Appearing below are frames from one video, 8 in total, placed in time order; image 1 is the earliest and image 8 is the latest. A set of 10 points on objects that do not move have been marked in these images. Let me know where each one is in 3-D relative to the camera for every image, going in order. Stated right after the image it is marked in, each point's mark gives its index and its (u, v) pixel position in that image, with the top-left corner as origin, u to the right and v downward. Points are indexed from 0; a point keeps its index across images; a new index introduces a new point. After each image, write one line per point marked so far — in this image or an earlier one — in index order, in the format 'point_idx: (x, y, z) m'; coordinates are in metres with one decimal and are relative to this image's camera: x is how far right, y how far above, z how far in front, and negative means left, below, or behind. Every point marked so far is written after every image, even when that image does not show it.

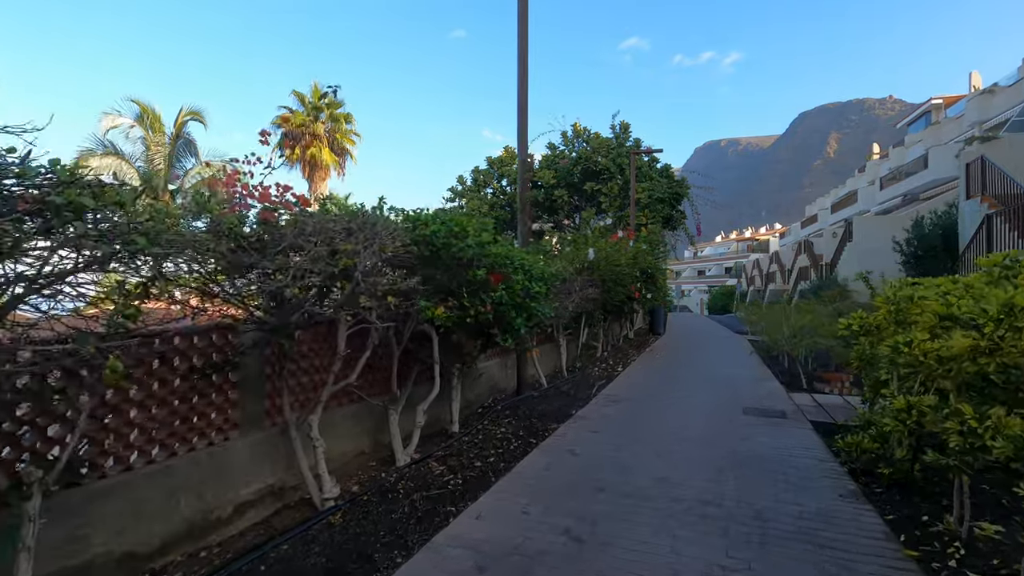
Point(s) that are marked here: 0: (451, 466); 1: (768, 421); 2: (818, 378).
0: (-0.7, -2.1, +6.1) m
1: (+4.1, -2.1, +8.5) m
2: (+6.9, -2.0, +12.0) m
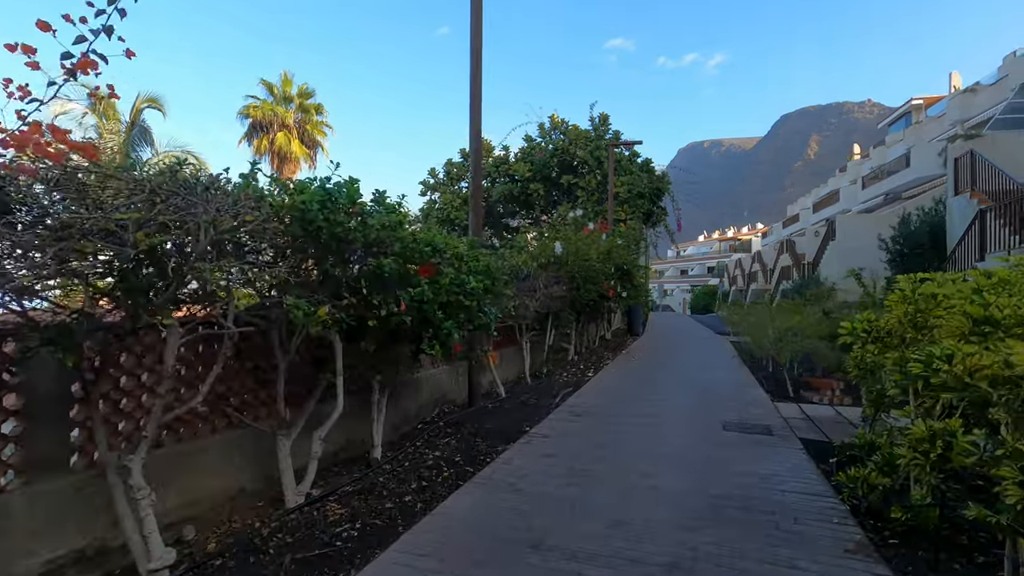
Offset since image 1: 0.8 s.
0: (-1.4, -2.0, +4.8) m
1: (+3.3, -2.1, +7.3) m
2: (+6.0, -2.0, +10.8) m
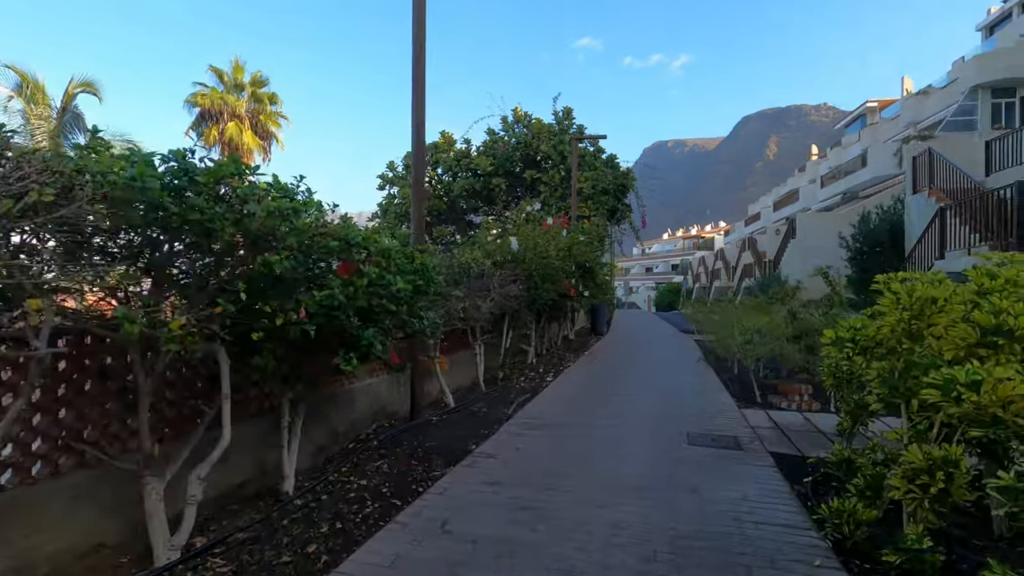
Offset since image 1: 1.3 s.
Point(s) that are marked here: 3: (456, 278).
0: (-2.0, -2.0, +3.9) m
1: (+2.6, -2.1, +6.6) m
2: (+5.1, -2.0, +10.3) m
3: (-0.9, +0.2, +9.1) m
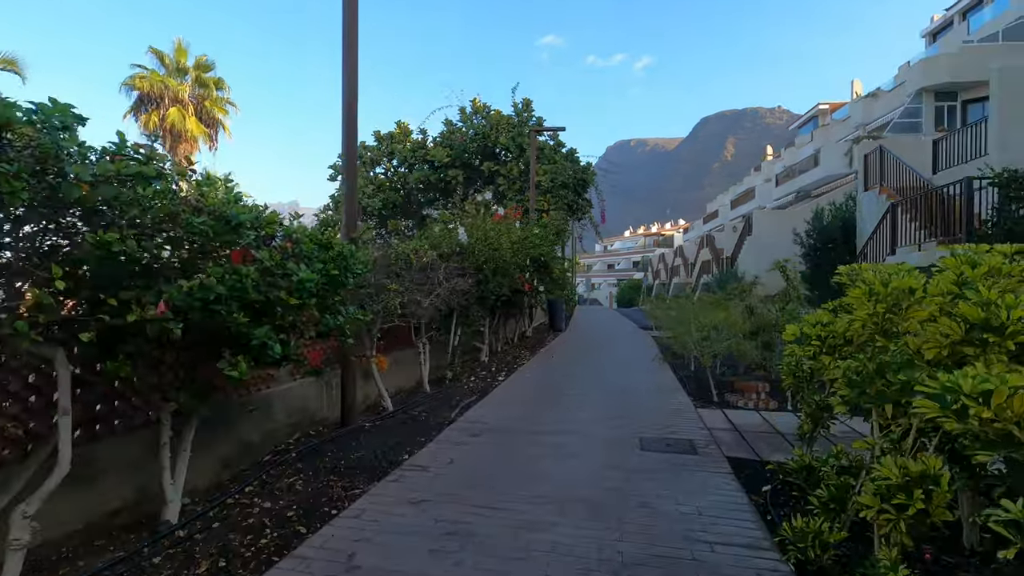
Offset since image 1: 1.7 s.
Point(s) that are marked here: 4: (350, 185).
0: (-2.5, -2.0, +3.1) m
1: (+1.8, -2.0, +6.1) m
2: (+4.1, -1.9, +10.0) m
3: (-1.8, +0.3, +8.3) m
4: (-2.3, +1.4, +7.4) m
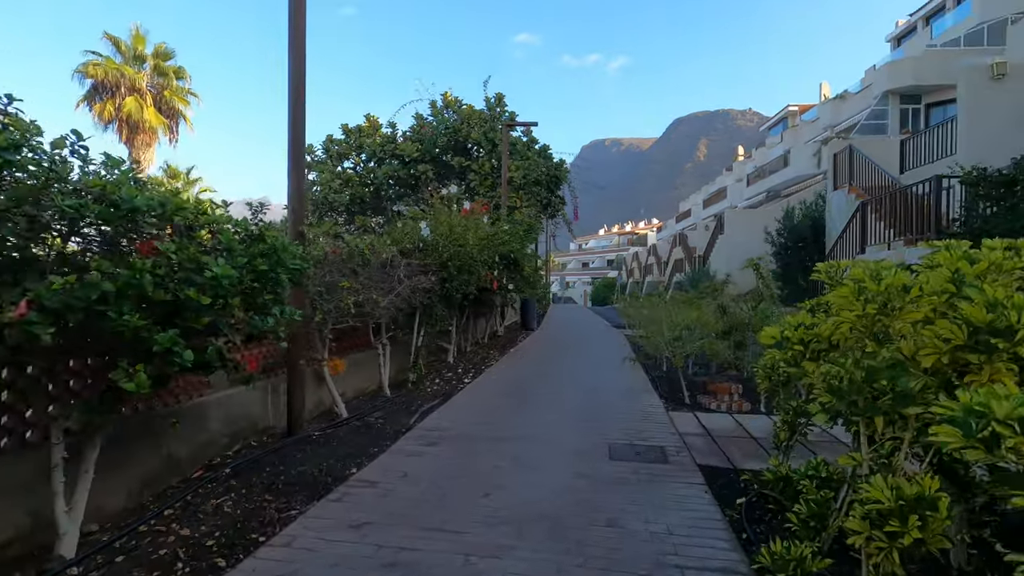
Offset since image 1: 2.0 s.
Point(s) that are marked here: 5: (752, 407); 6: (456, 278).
0: (-2.8, -1.9, +2.5) m
1: (+1.4, -2.0, +5.7) m
2: (+3.5, -1.8, +9.7) m
3: (-2.4, +0.3, +7.8) m
4: (-2.7, +1.5, +6.8) m
5: (+3.9, -1.9, +8.6) m
6: (-1.1, +0.2, +10.7) m
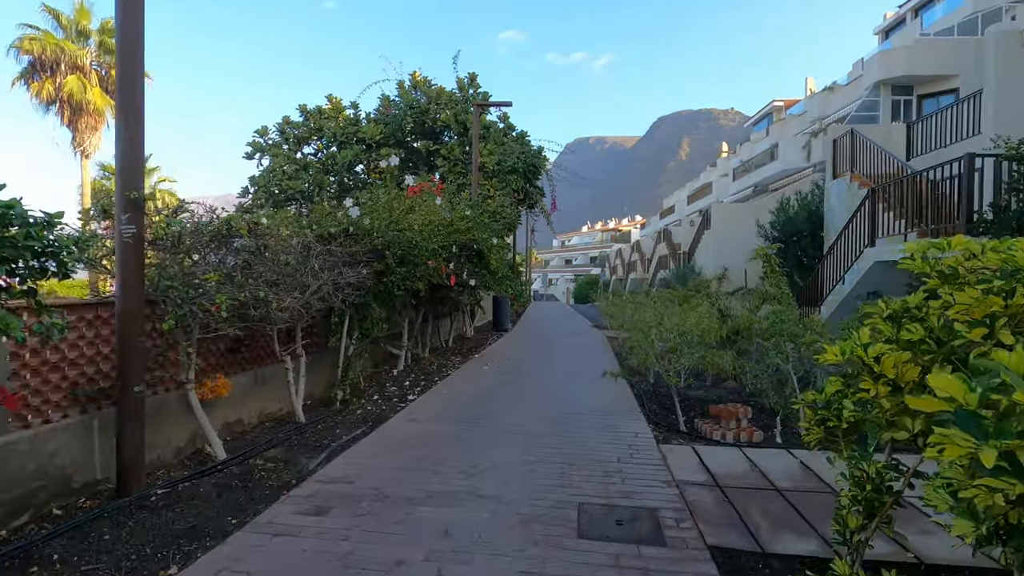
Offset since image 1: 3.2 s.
0: (-3.3, -1.9, +0.4) m
1: (+0.8, -1.9, +3.8) m
2: (+2.8, -1.8, +7.8) m
3: (-3.0, +0.3, +5.7) m
4: (-3.4, +1.5, +4.7) m
5: (+3.2, -1.9, +6.7) m
6: (-1.8, +0.3, +8.6) m
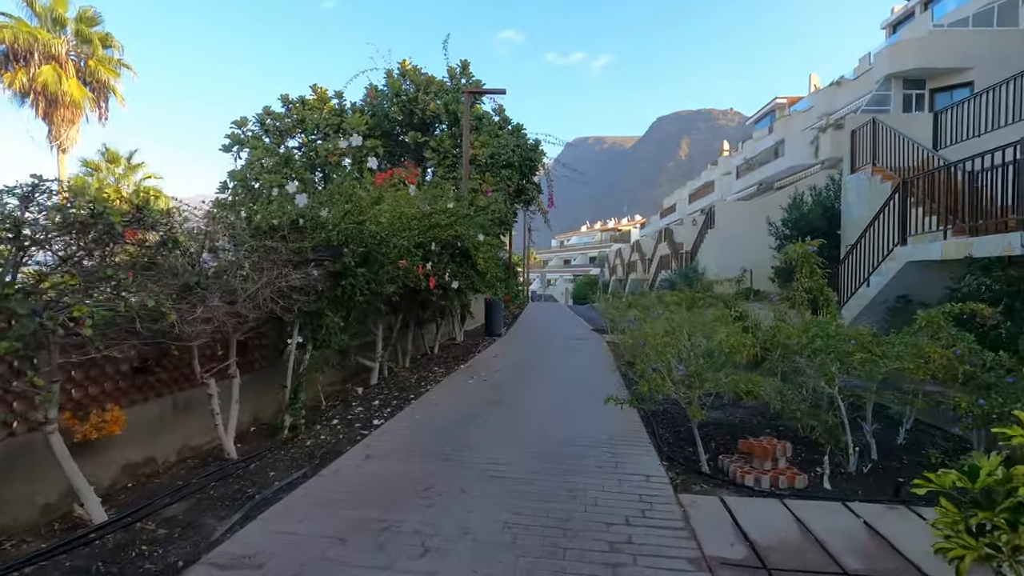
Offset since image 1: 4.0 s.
0: (-3.5, -2.0, -1.0) m
1: (+0.6, -2.0, +2.4) m
2: (+2.6, -1.9, +6.4) m
3: (-3.2, +0.3, +4.3) m
4: (-3.6, +1.5, +3.3) m
5: (+3.0, -1.9, +5.3) m
6: (-2.0, +0.2, +7.2) m
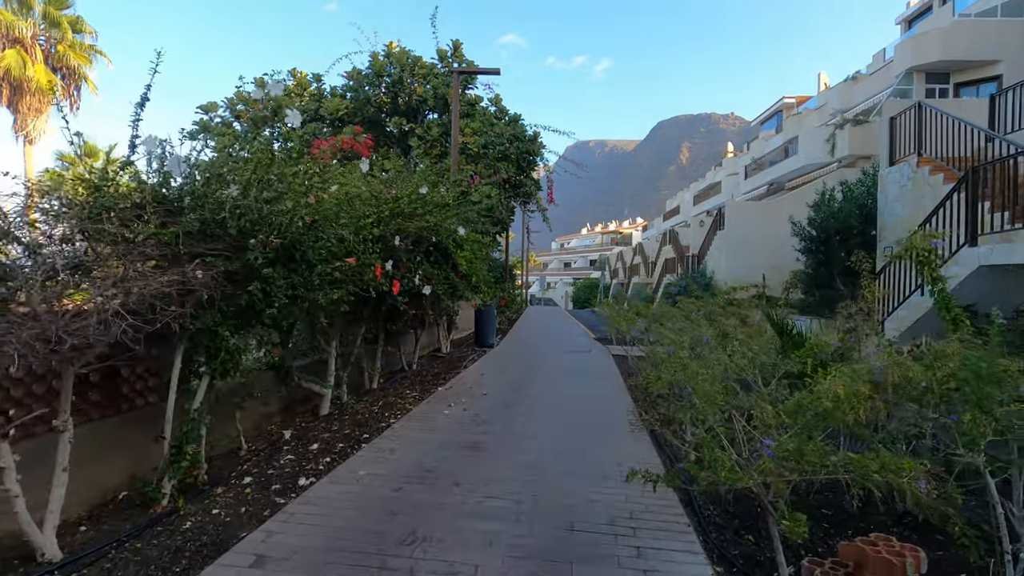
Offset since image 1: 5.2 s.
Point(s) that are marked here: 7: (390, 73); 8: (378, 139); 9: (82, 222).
0: (-3.7, -2.0, -3.1) m
1: (+0.4, -2.1, +0.3) m
2: (+2.3, -2.0, +4.3) m
3: (-3.4, +0.2, +2.2) m
4: (-3.7, +1.4, +1.2) m
5: (+2.8, -2.0, +3.2) m
6: (-2.2, +0.1, +5.1) m
7: (-4.3, +7.8, +19.3) m
8: (-4.8, +5.3, +19.0) m
9: (-3.1, +0.5, +3.9) m
